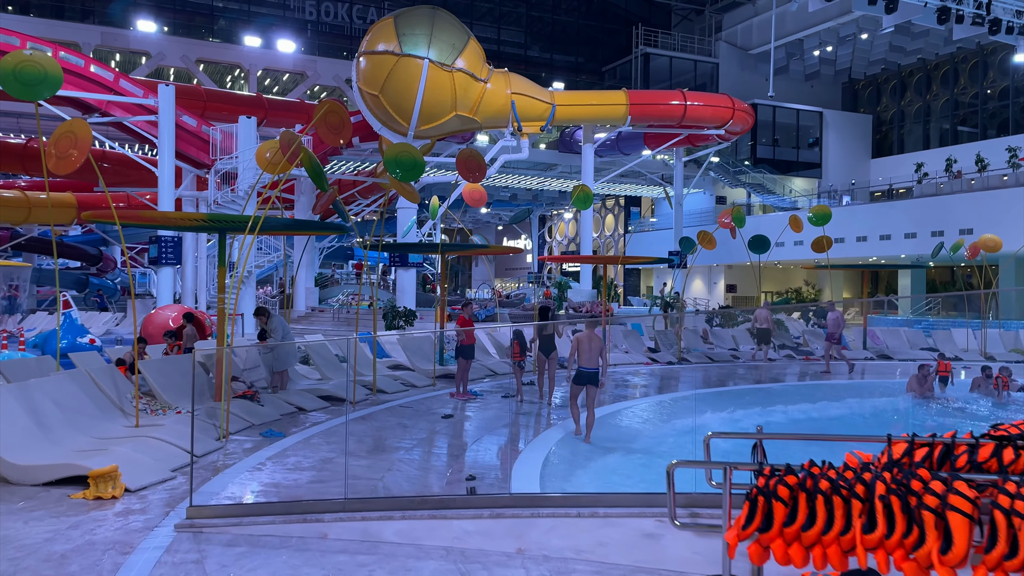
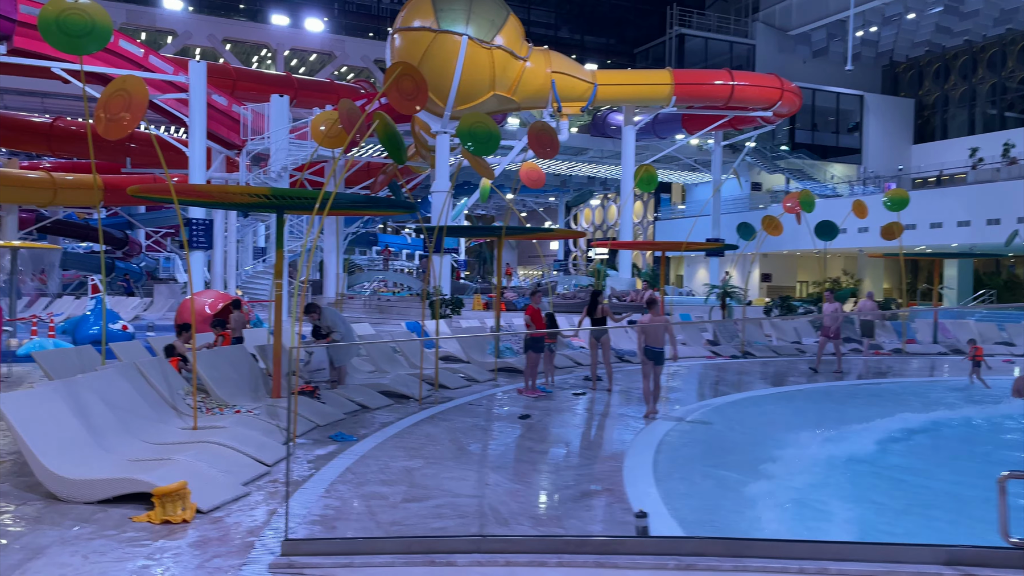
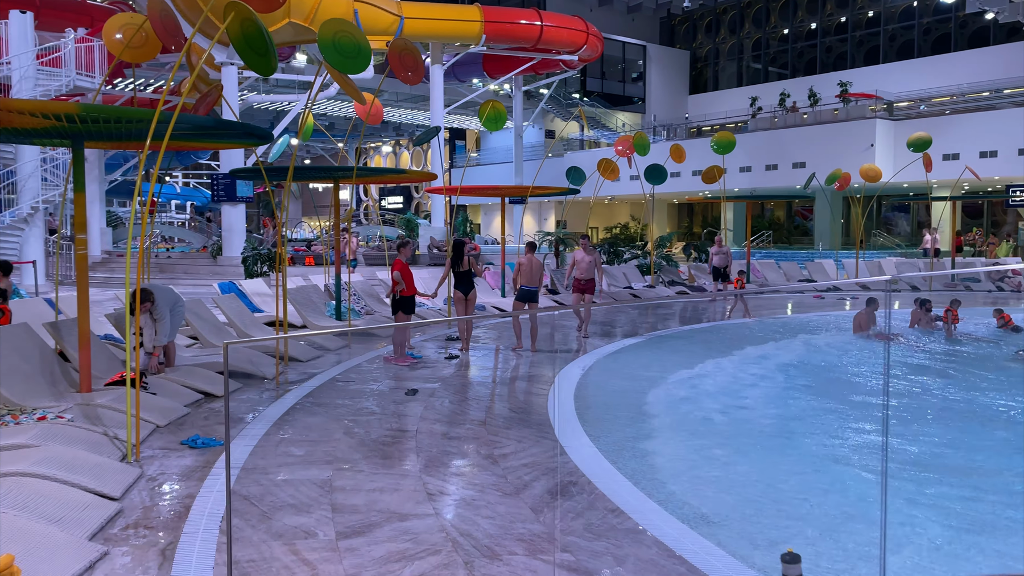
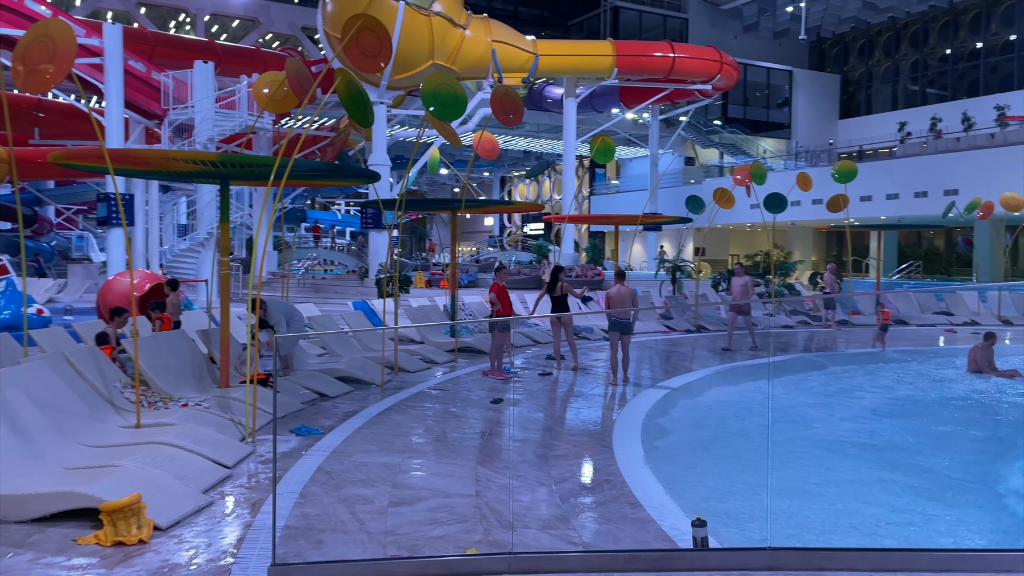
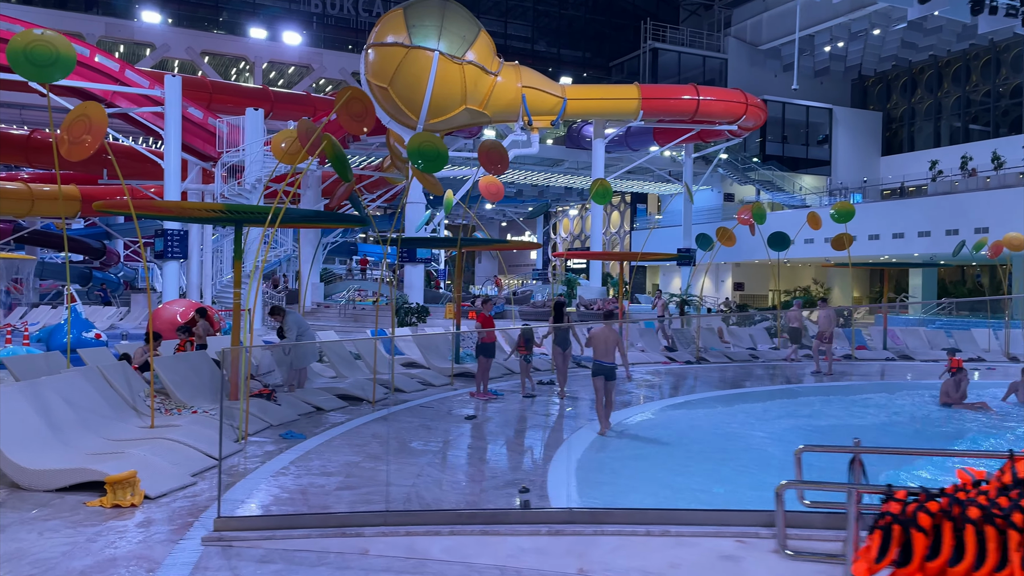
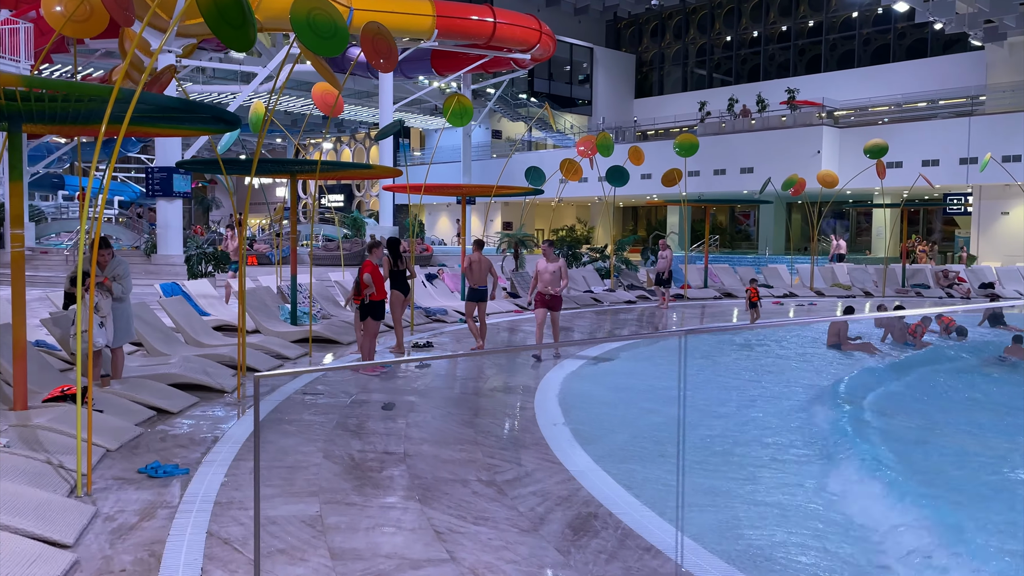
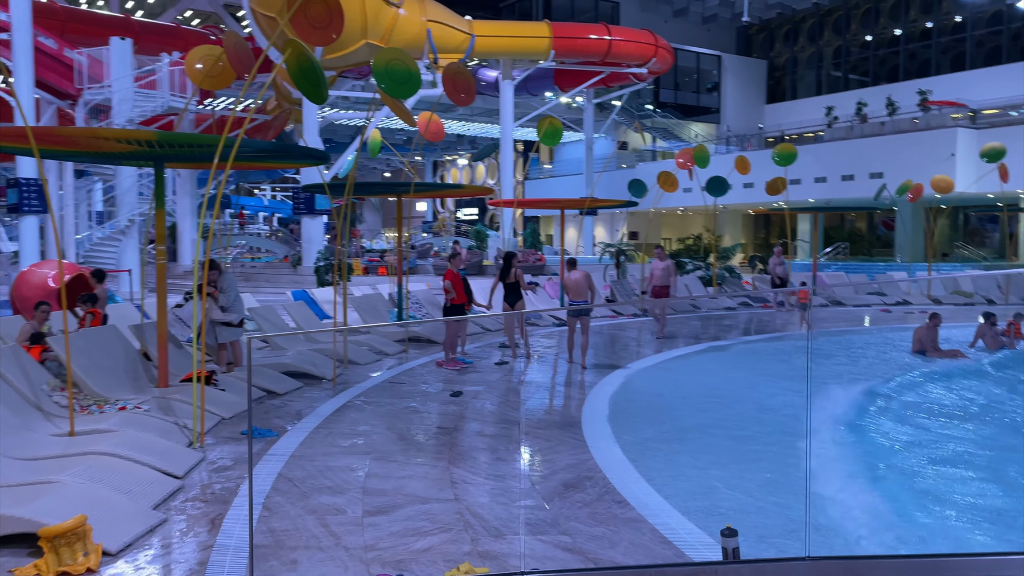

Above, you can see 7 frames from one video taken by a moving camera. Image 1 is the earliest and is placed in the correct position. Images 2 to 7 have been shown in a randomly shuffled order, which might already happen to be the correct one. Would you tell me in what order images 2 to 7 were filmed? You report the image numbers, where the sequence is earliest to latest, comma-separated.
5, 2, 4, 7, 3, 6
